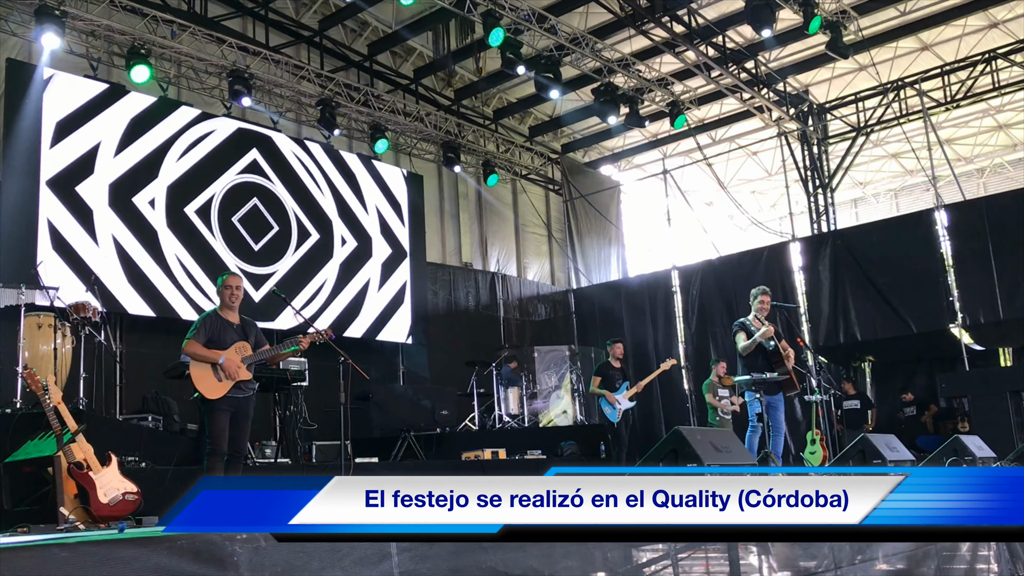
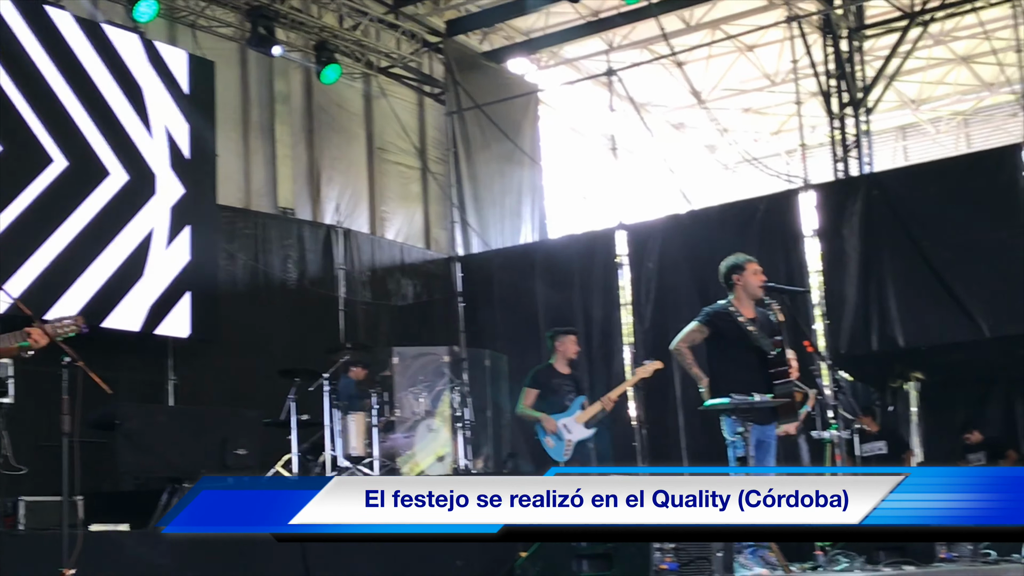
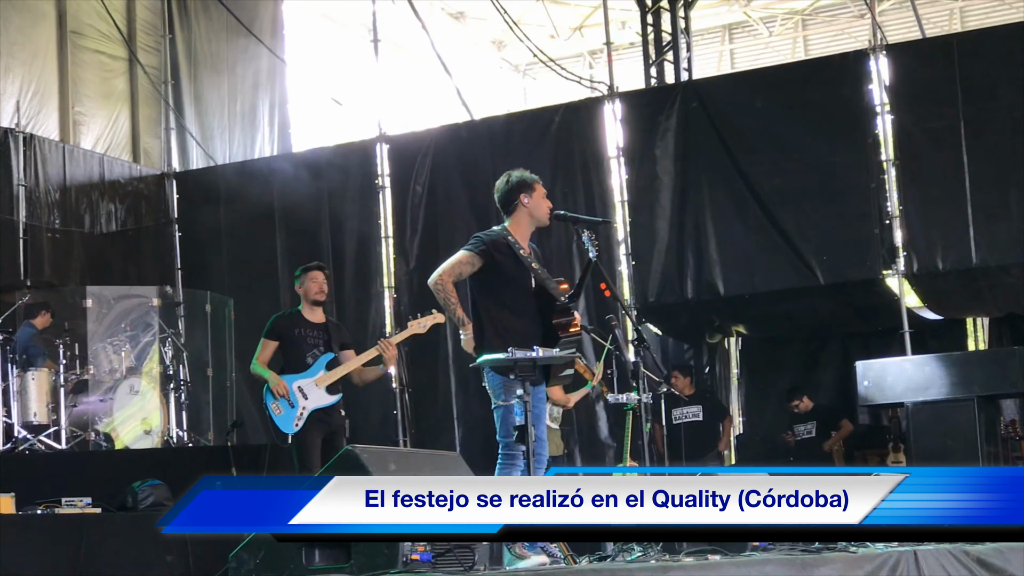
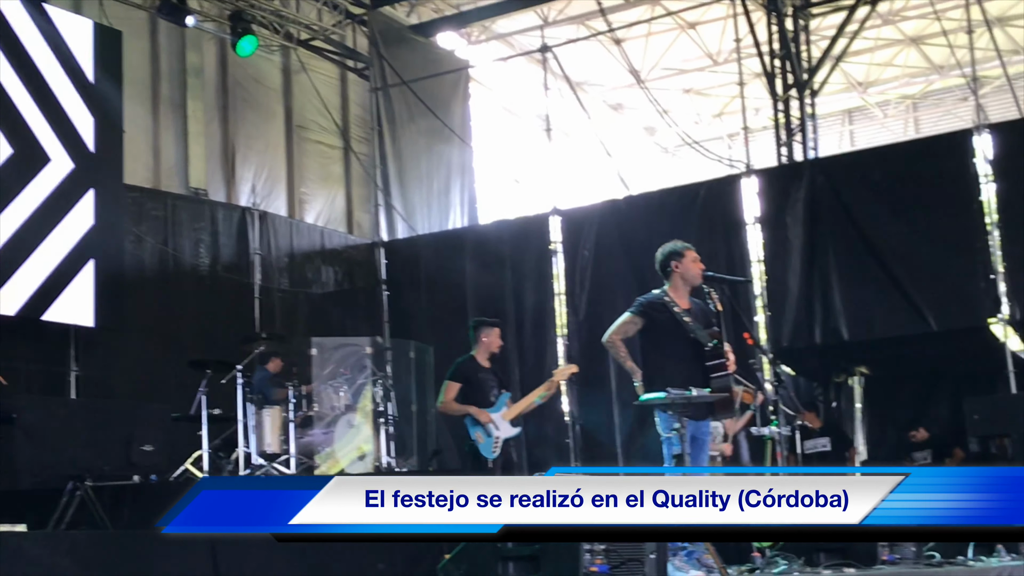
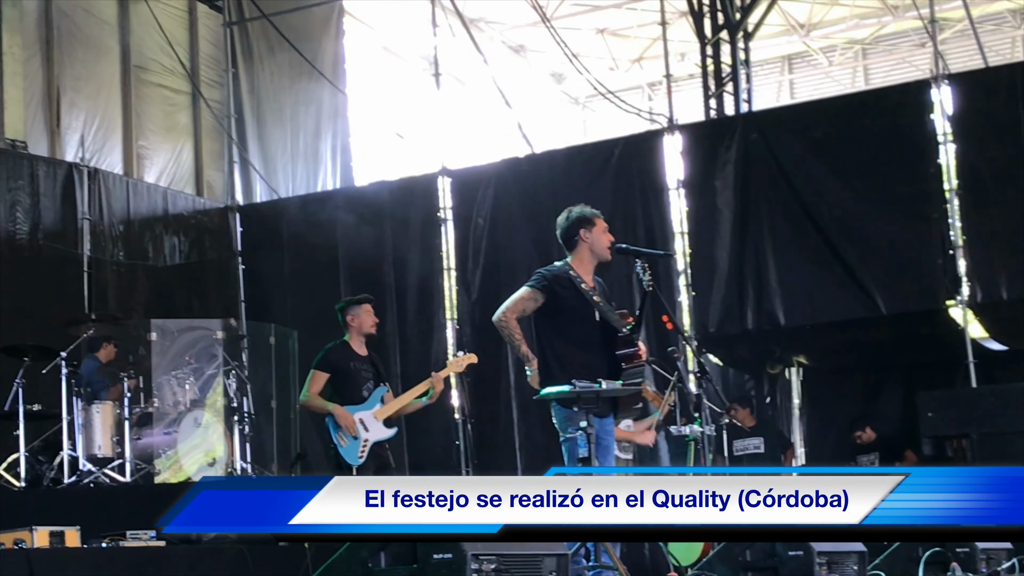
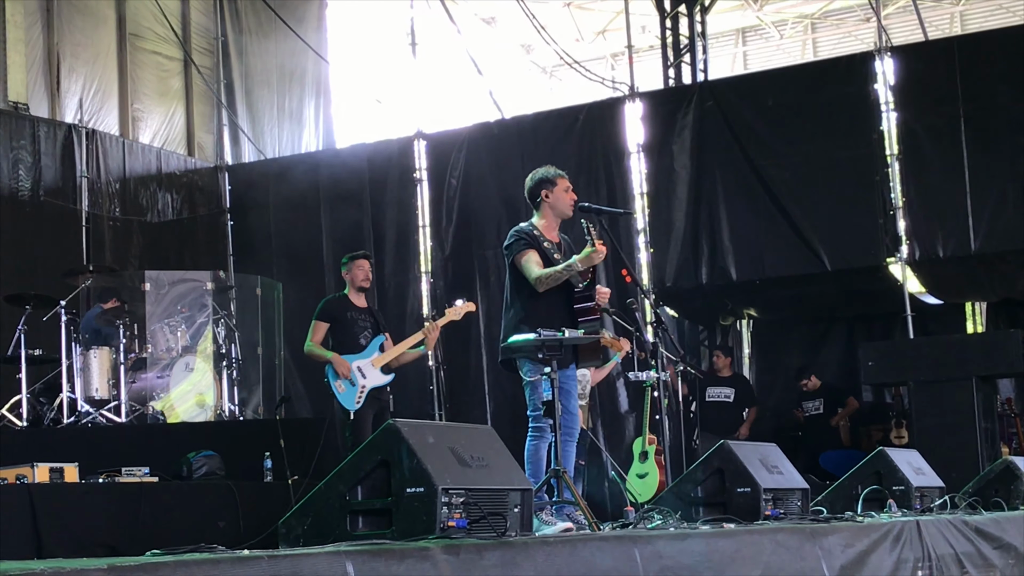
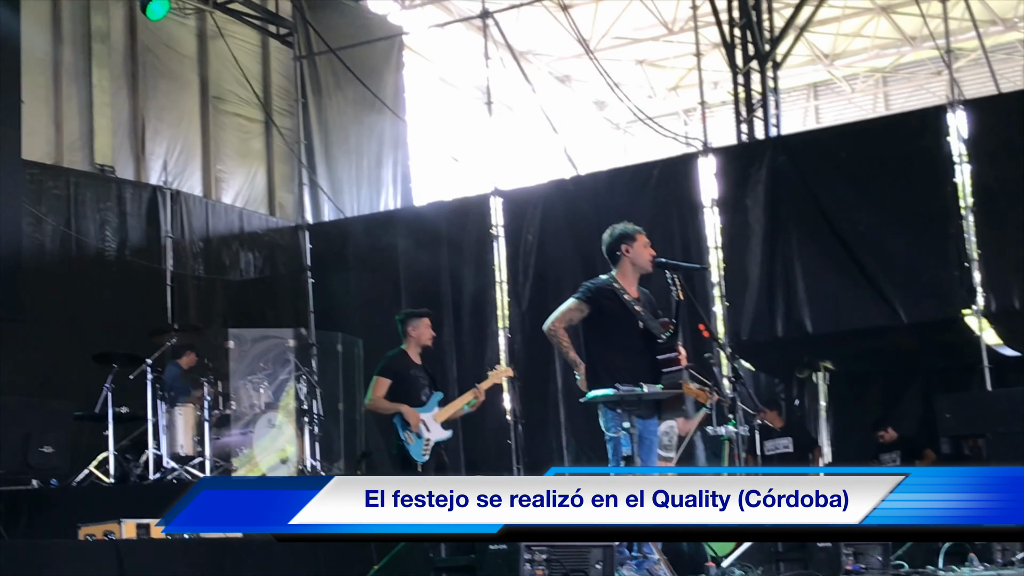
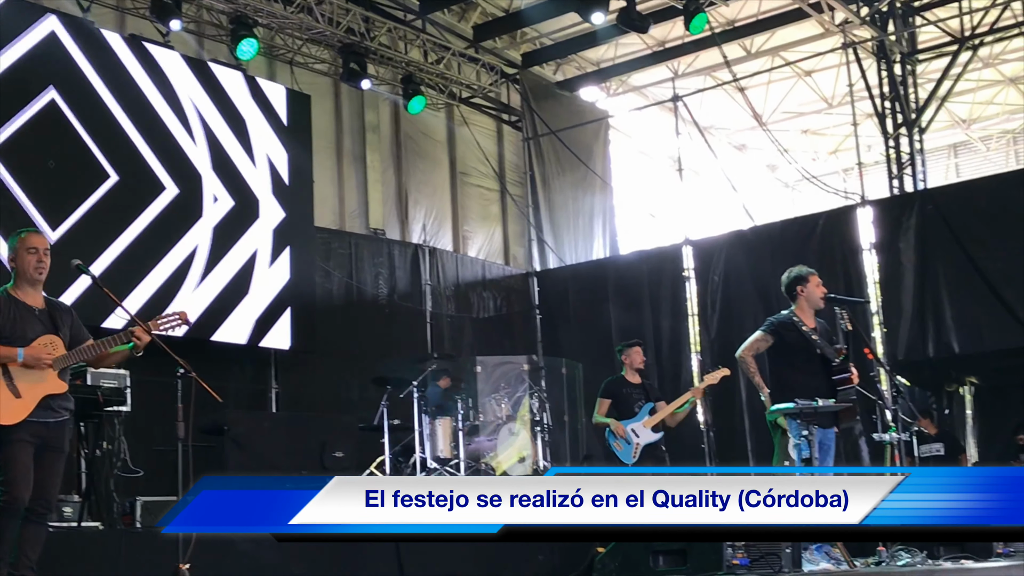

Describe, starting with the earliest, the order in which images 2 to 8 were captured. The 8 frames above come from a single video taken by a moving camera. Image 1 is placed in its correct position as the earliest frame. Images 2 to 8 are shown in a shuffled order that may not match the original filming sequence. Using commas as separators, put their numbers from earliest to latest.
8, 2, 4, 7, 5, 3, 6
